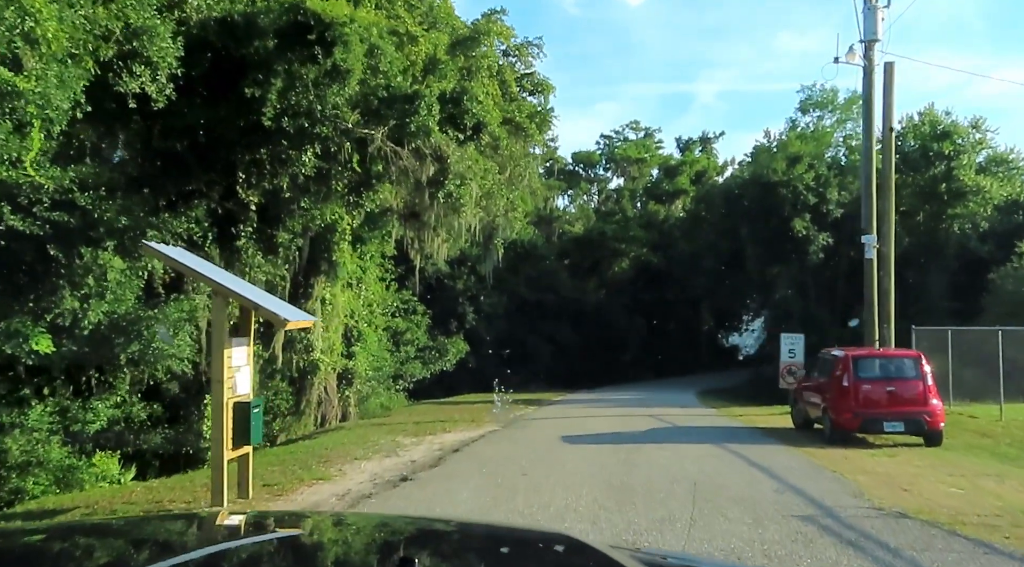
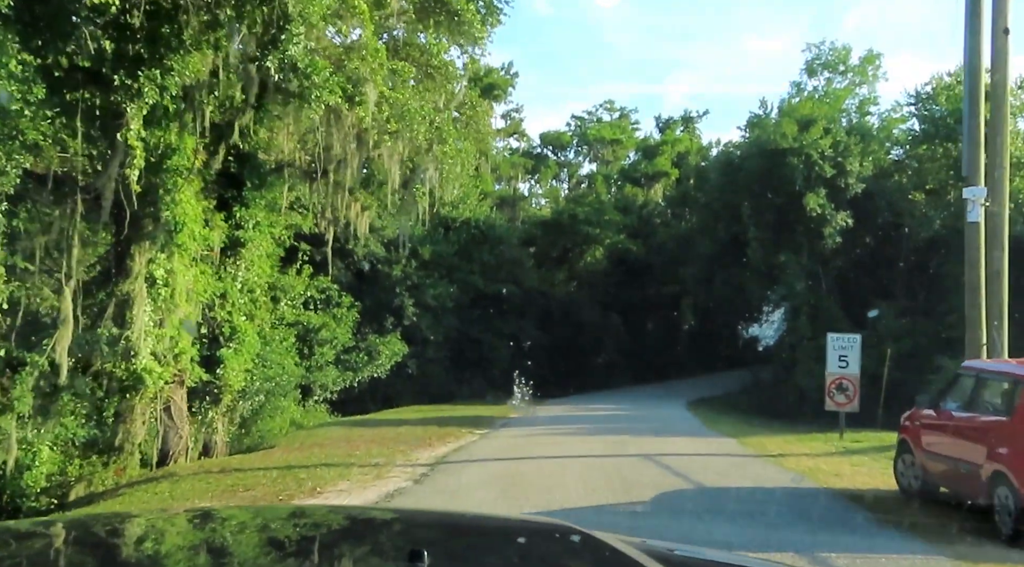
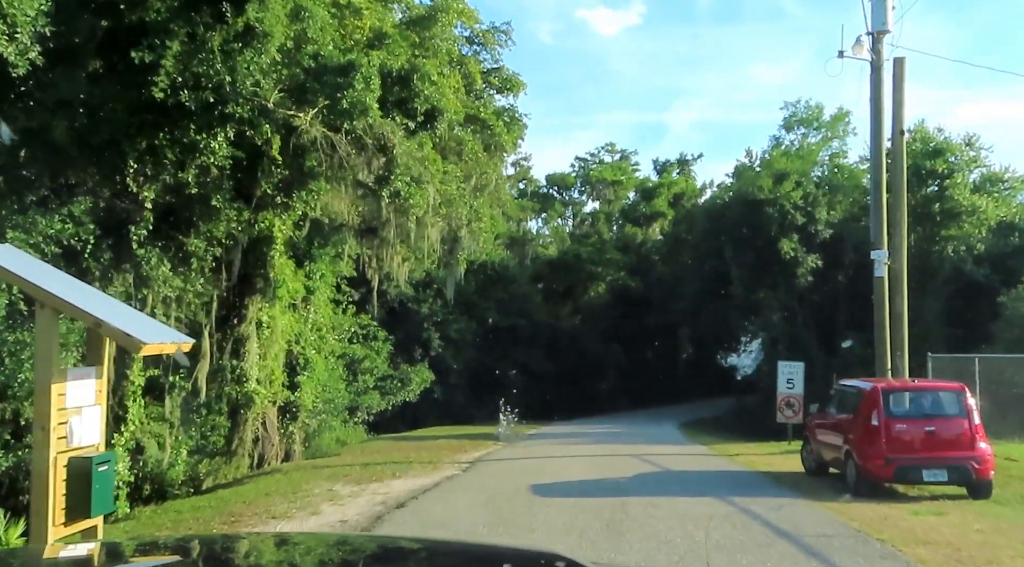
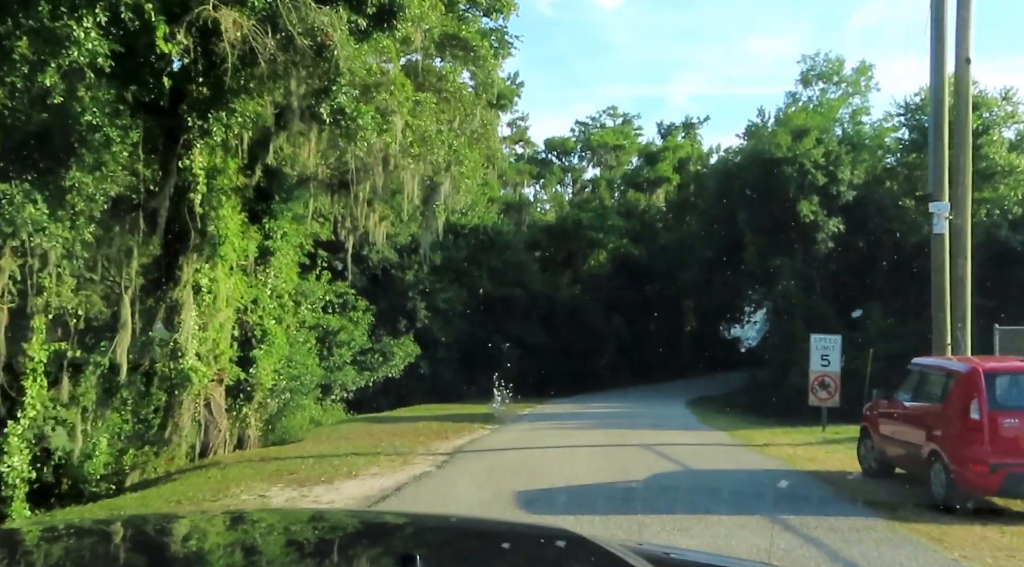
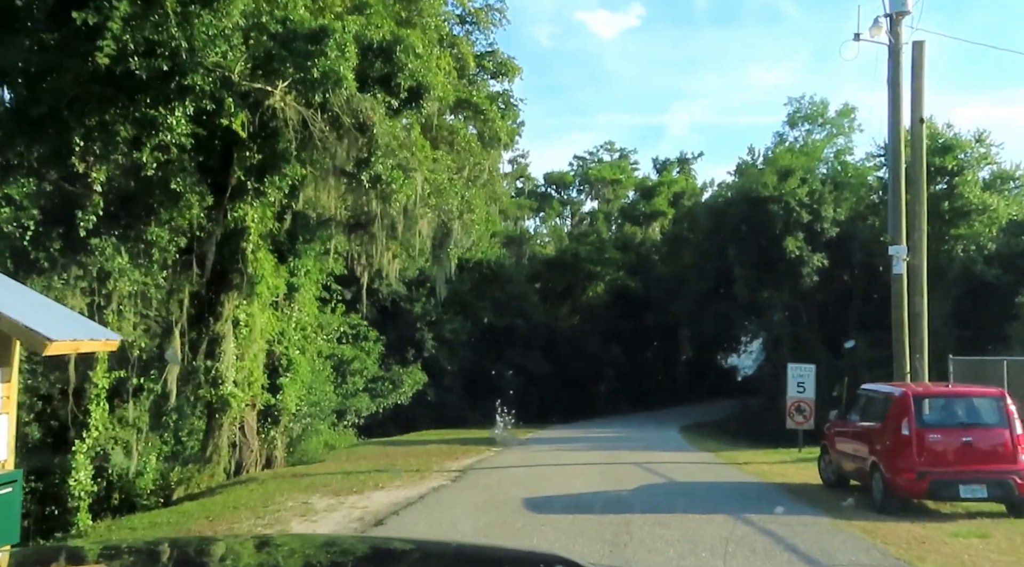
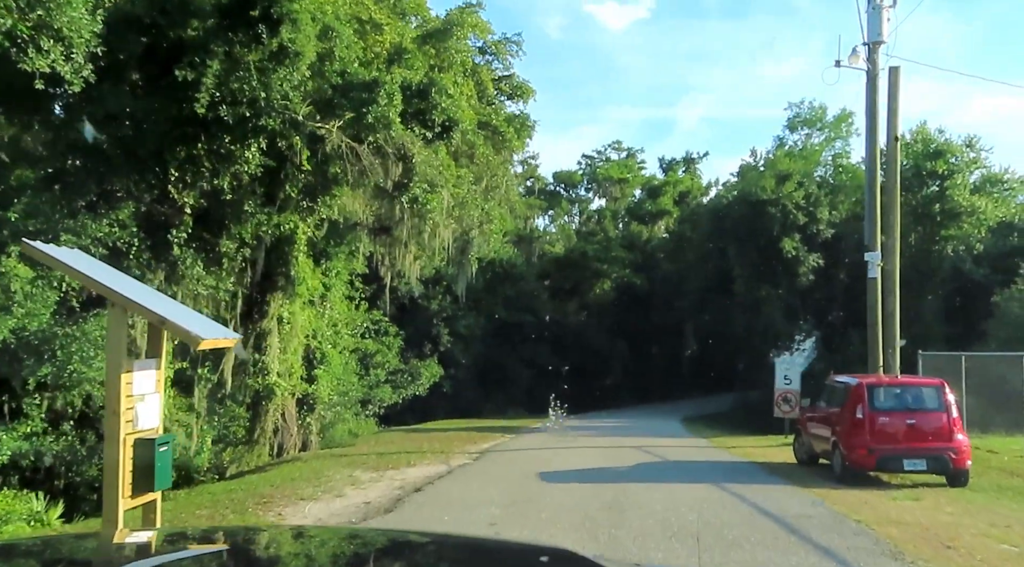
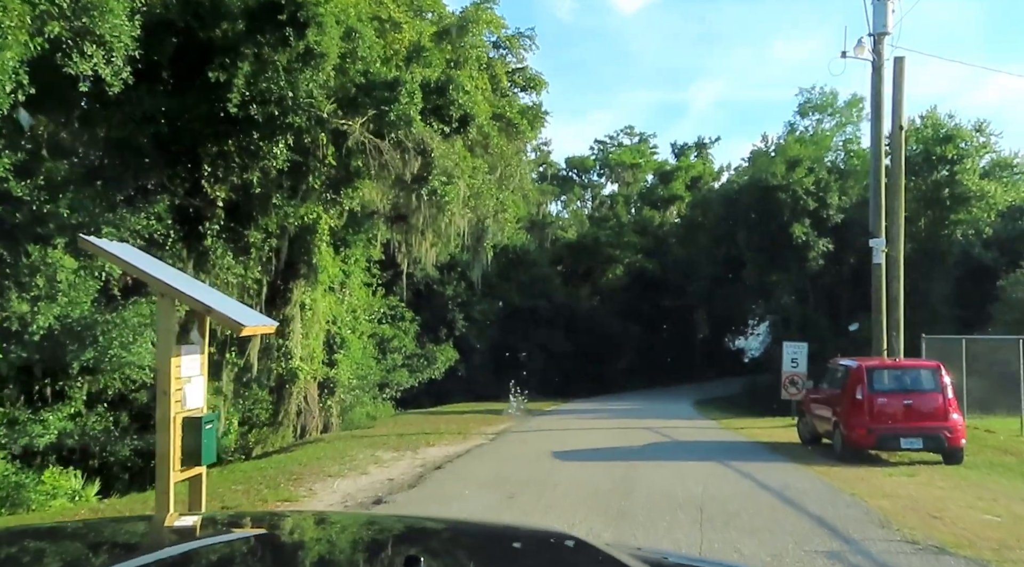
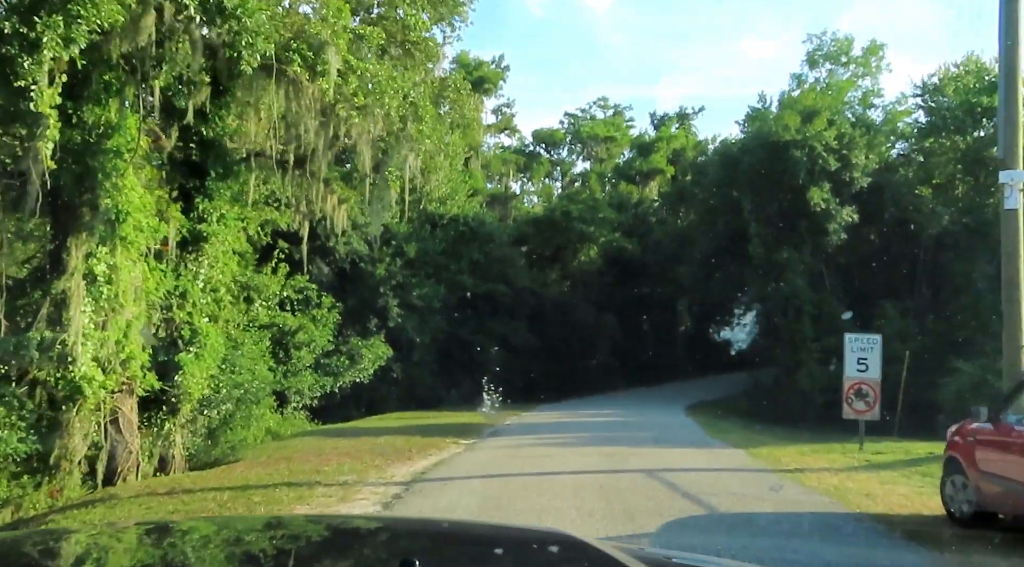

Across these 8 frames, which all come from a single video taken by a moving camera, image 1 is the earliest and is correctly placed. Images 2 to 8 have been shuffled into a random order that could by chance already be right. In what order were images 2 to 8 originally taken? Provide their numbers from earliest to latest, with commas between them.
7, 6, 3, 5, 4, 2, 8
